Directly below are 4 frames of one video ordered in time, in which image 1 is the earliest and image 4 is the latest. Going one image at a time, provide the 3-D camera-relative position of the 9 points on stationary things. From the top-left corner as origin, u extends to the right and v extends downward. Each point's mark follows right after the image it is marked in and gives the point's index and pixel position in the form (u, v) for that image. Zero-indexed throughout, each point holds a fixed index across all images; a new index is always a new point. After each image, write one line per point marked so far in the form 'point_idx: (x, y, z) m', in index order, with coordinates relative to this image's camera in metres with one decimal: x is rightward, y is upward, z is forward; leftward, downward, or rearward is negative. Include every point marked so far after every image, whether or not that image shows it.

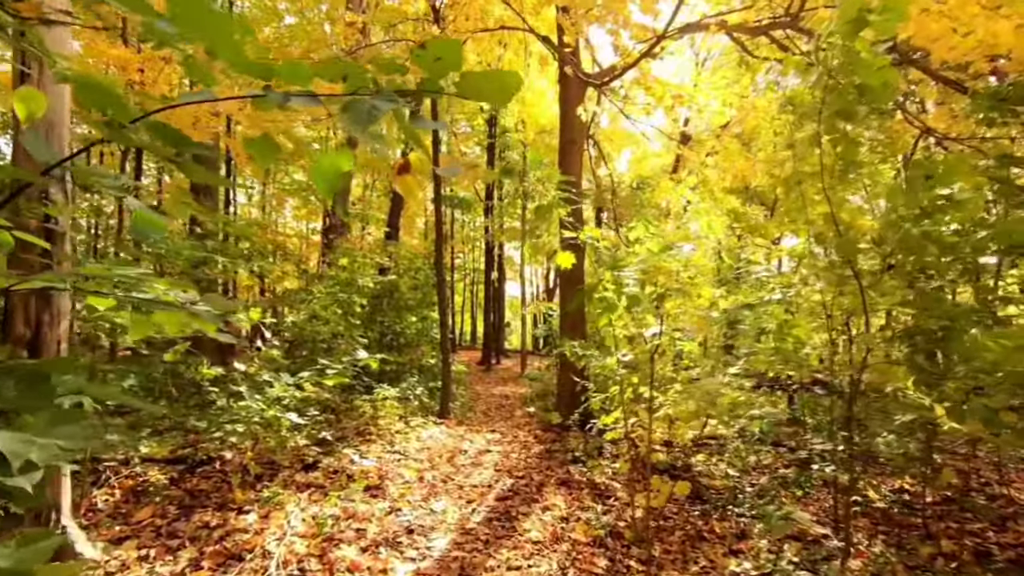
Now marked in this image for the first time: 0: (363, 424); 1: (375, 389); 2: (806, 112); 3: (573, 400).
0: (-1.7, -1.6, +6.1) m
1: (-1.9, -1.4, +7.3) m
2: (+1.8, +1.1, +3.4) m
3: (+0.8, -1.5, +7.0) m
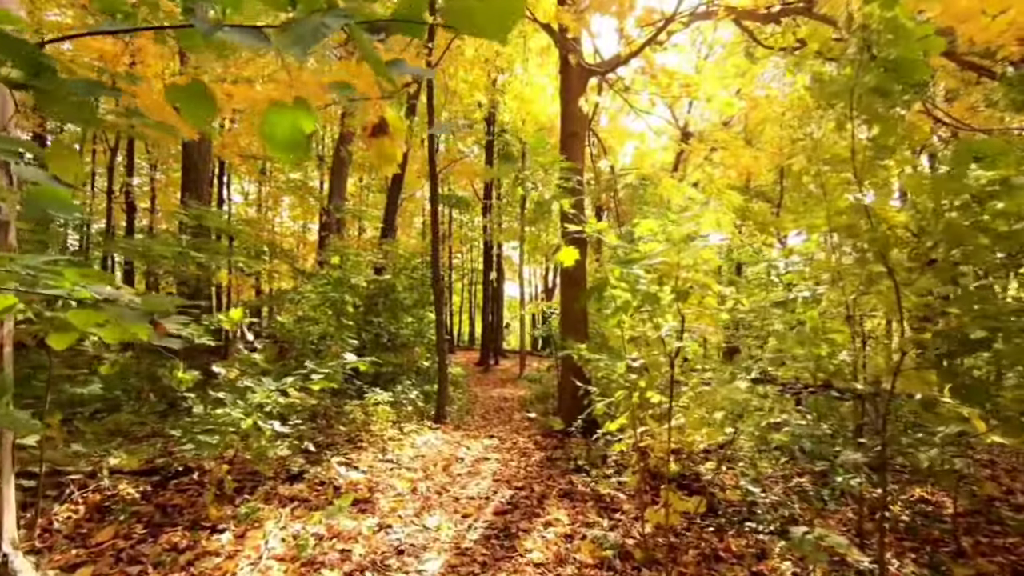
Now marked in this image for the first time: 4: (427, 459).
0: (-1.7, -1.6, +5.8) m
1: (-1.9, -1.4, +7.0) m
2: (+1.8, +1.1, +3.1) m
3: (+0.8, -1.4, +6.7) m
4: (-0.9, -1.8, +5.6) m
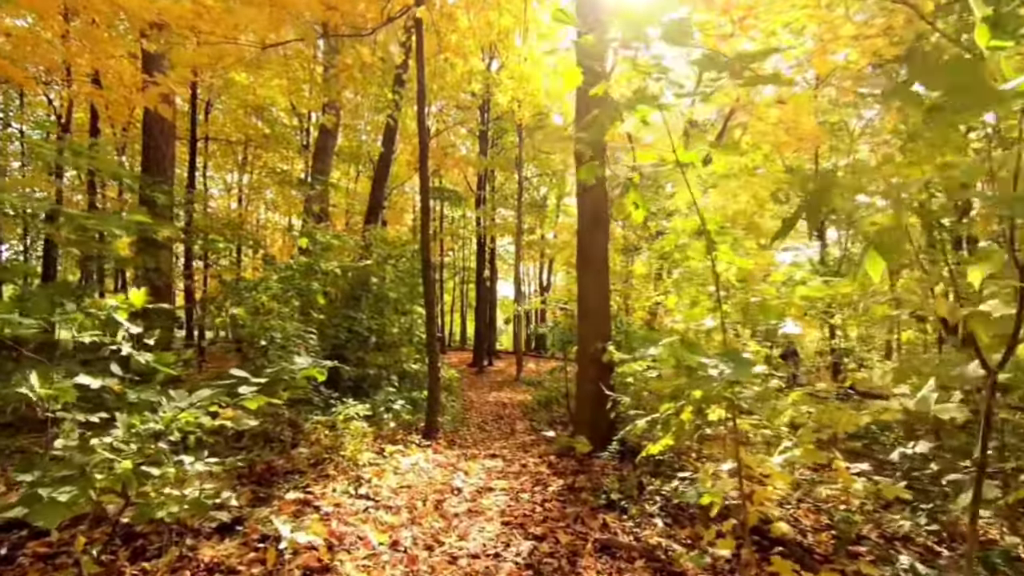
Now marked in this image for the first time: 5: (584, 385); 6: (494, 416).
0: (-1.6, -1.4, +4.5) m
1: (-1.8, -1.2, +5.7) m
2: (+2.0, +1.3, +1.9) m
3: (+0.9, -1.3, +5.5) m
4: (-0.8, -1.6, +4.3) m
5: (+0.8, -1.0, +5.6) m
6: (-0.3, -2.3, +9.6) m
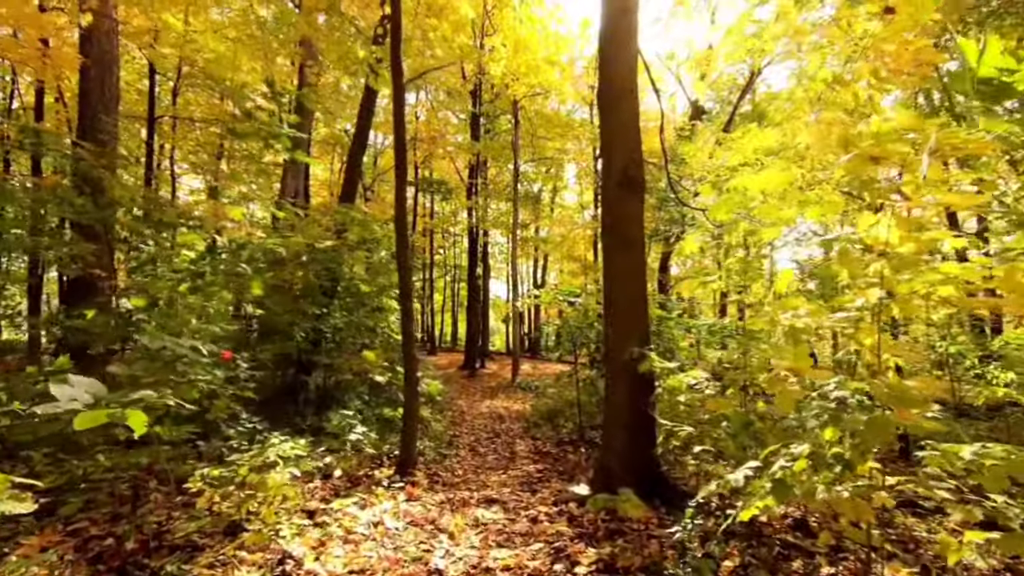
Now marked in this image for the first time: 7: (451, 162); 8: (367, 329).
0: (-1.6, -1.3, +2.9) m
1: (-1.8, -1.1, +4.1) m
2: (+2.1, +1.4, +0.4) m
3: (+0.9, -1.2, +4.0) m
4: (-0.7, -1.5, +2.8) m
5: (+0.8, -0.9, +4.1) m
6: (-0.3, -2.2, +8.0) m
7: (-2.2, +4.6, +19.4) m
8: (-2.1, -0.6, +7.9) m
